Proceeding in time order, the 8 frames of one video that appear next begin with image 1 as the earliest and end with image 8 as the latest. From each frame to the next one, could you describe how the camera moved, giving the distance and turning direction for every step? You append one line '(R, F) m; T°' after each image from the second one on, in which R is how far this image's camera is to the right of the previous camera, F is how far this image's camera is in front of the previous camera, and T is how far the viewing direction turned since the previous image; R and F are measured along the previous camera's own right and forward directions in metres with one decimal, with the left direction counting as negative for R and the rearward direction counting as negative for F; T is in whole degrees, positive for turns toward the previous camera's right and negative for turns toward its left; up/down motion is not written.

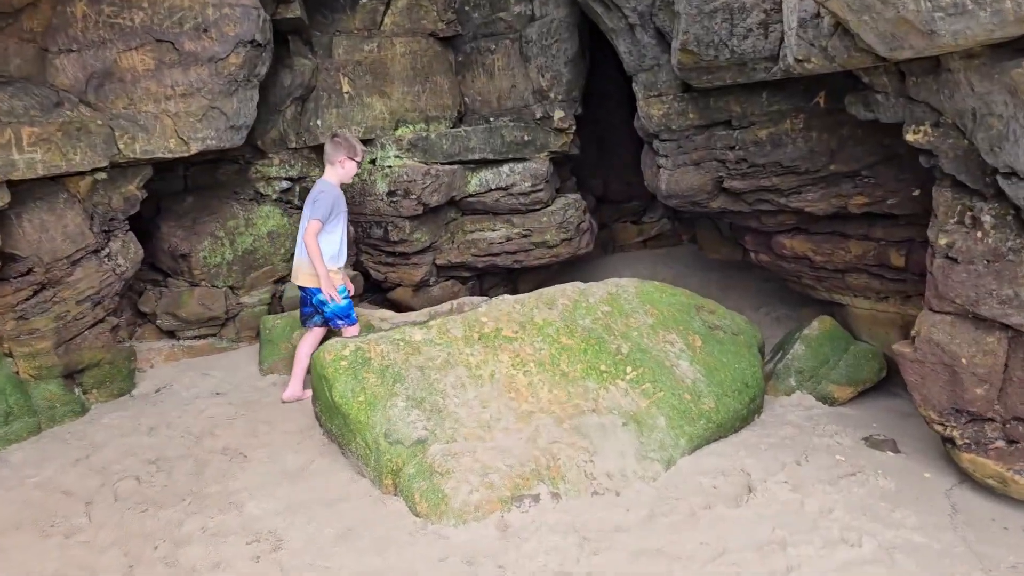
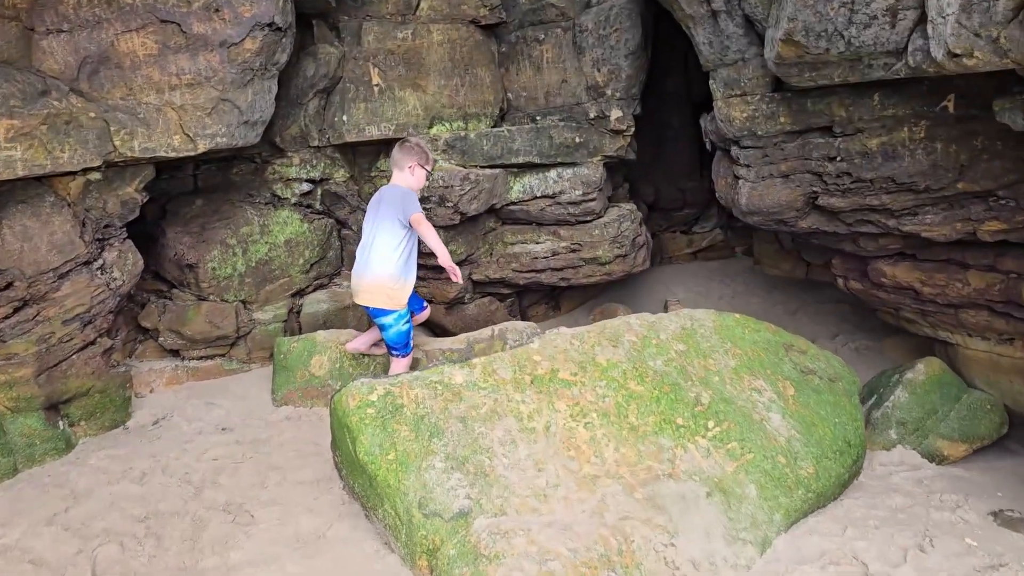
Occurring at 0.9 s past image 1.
(-0.2, +0.7) m; -1°
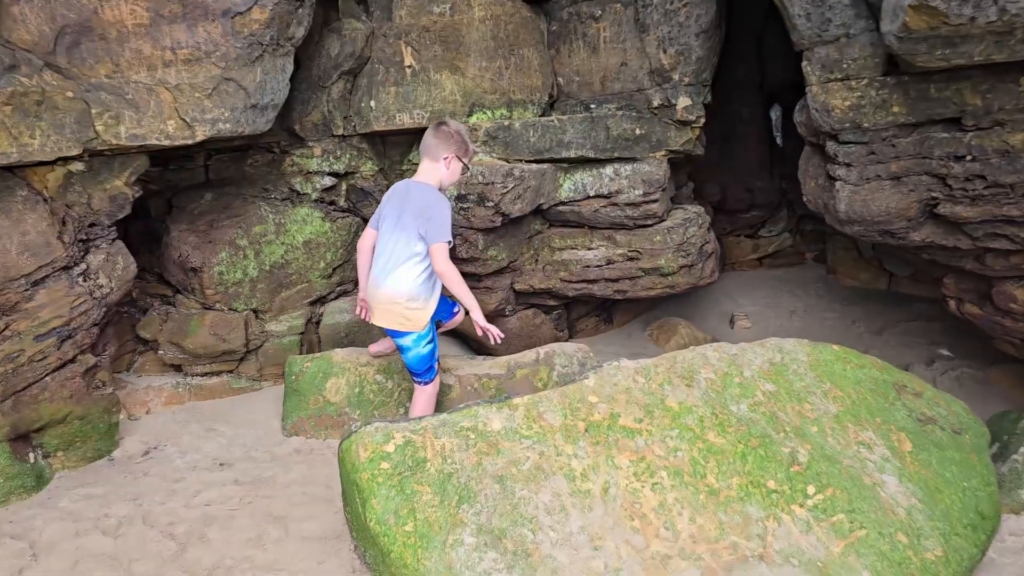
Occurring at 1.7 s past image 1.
(0.0, +0.7) m; -3°
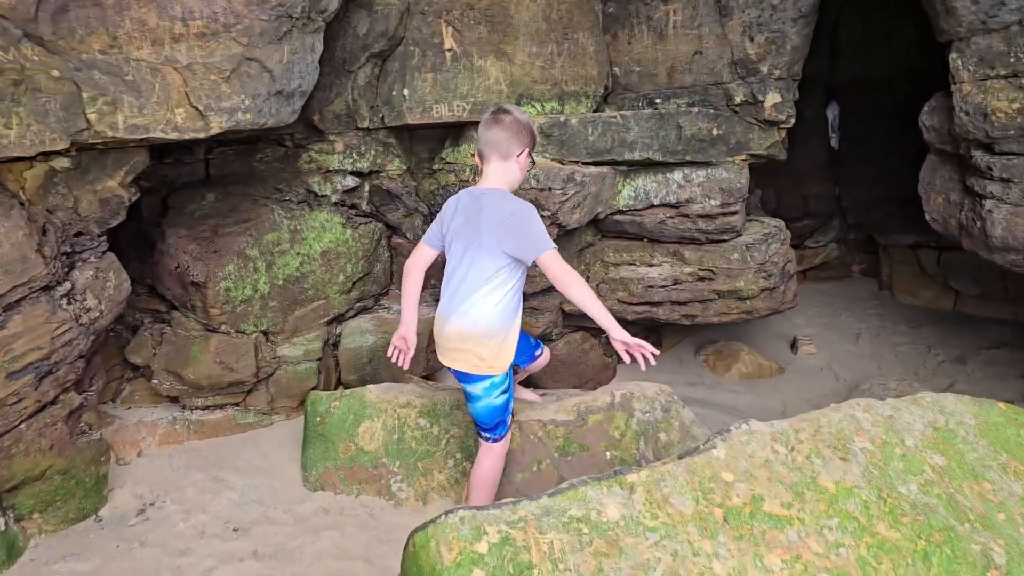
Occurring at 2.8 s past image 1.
(-0.4, +0.6) m; +2°
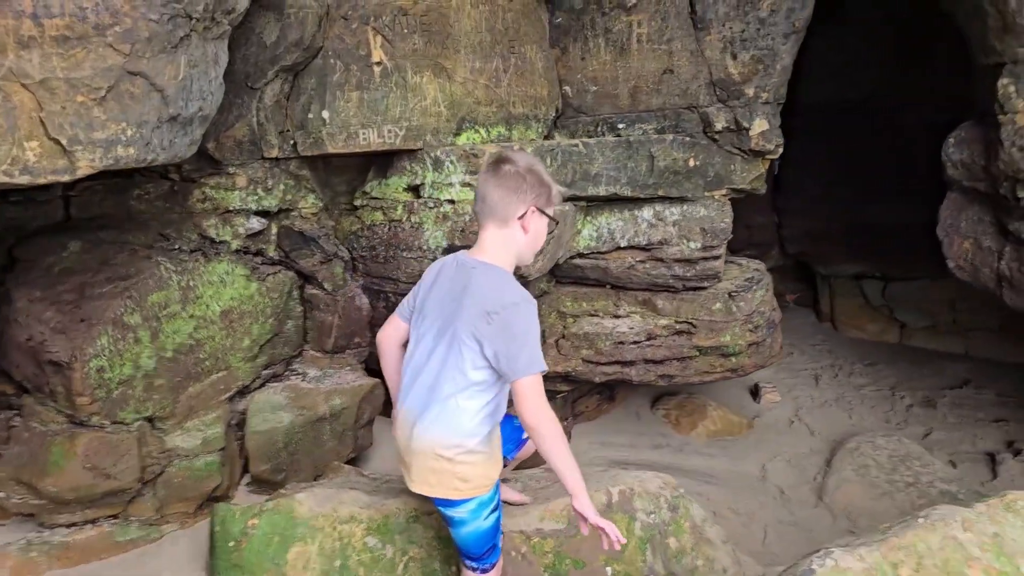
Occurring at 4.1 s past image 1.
(-0.3, +0.7) m; +8°
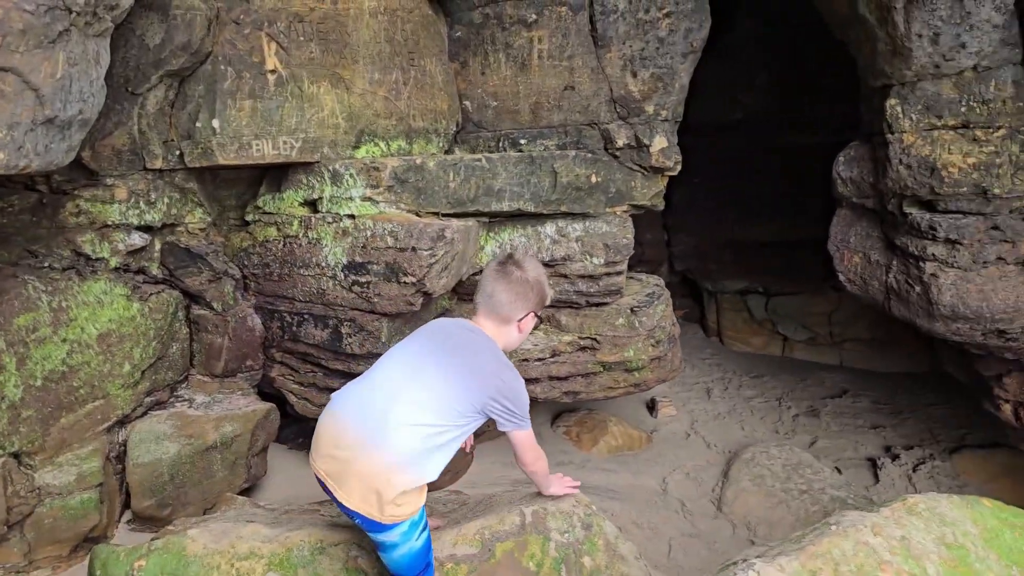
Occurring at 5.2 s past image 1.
(-0.1, +0.1) m; +8°
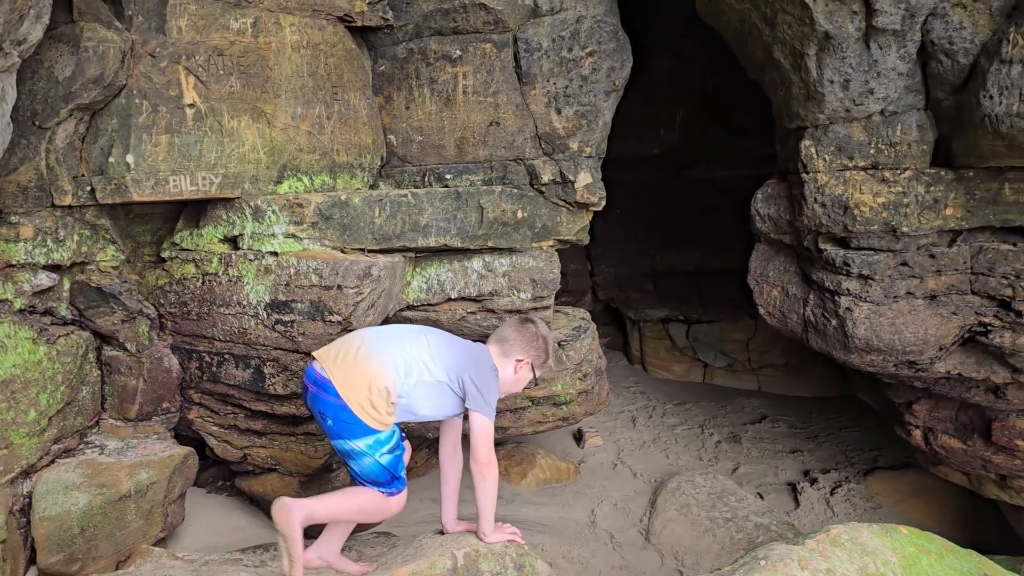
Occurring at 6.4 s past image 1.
(0.0, 0.0) m; +5°
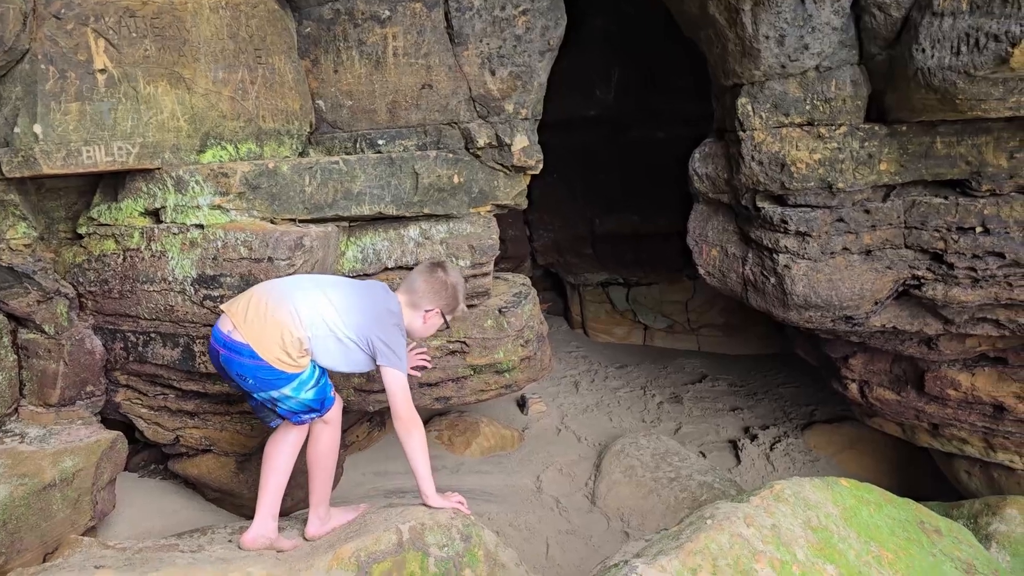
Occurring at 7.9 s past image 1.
(0.0, +0.1) m; +4°
